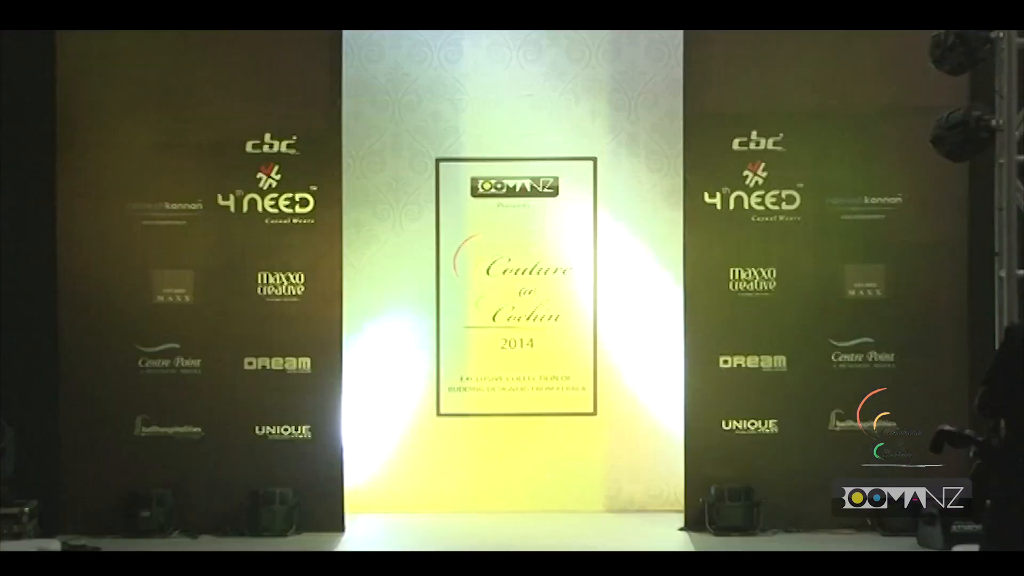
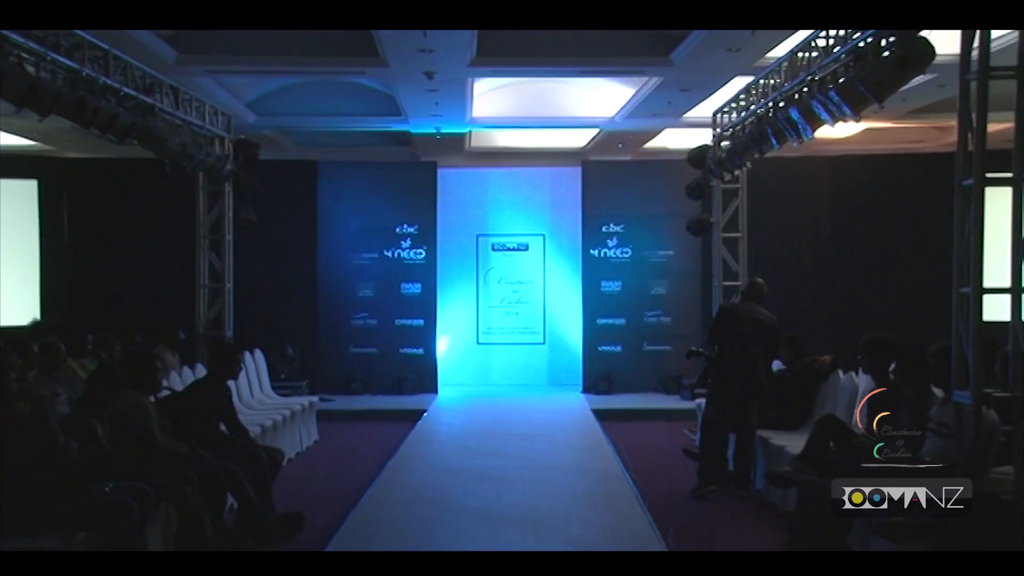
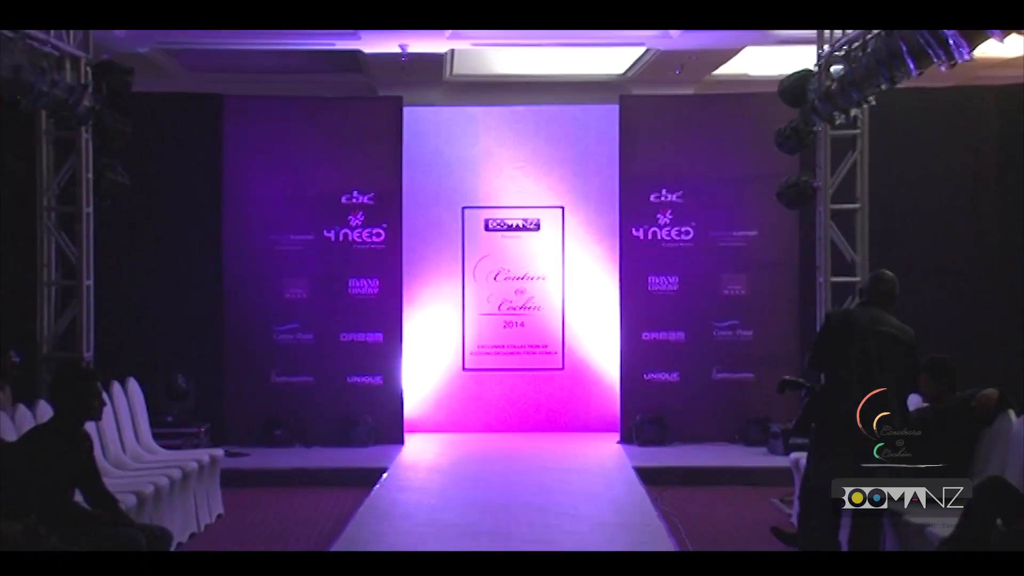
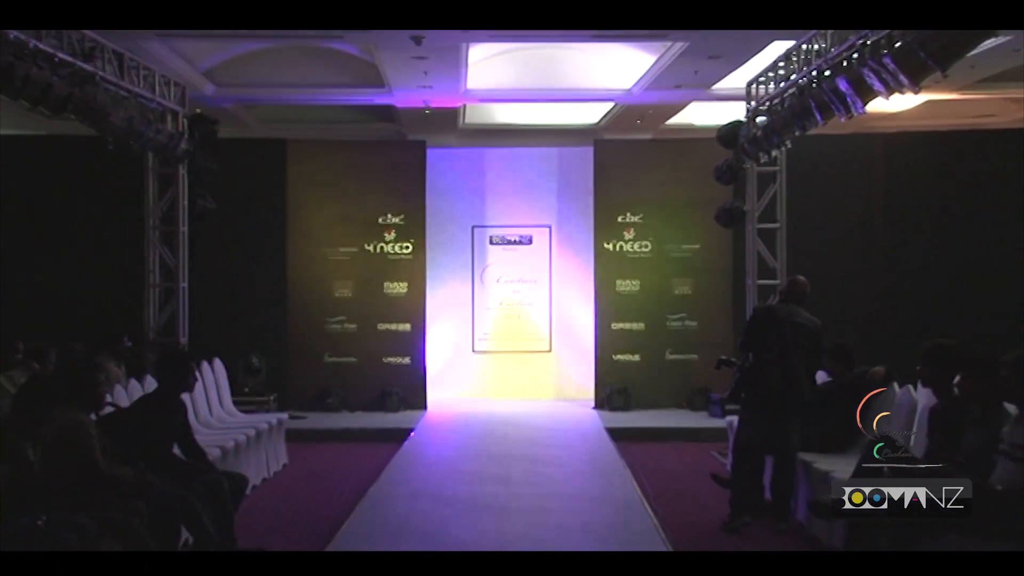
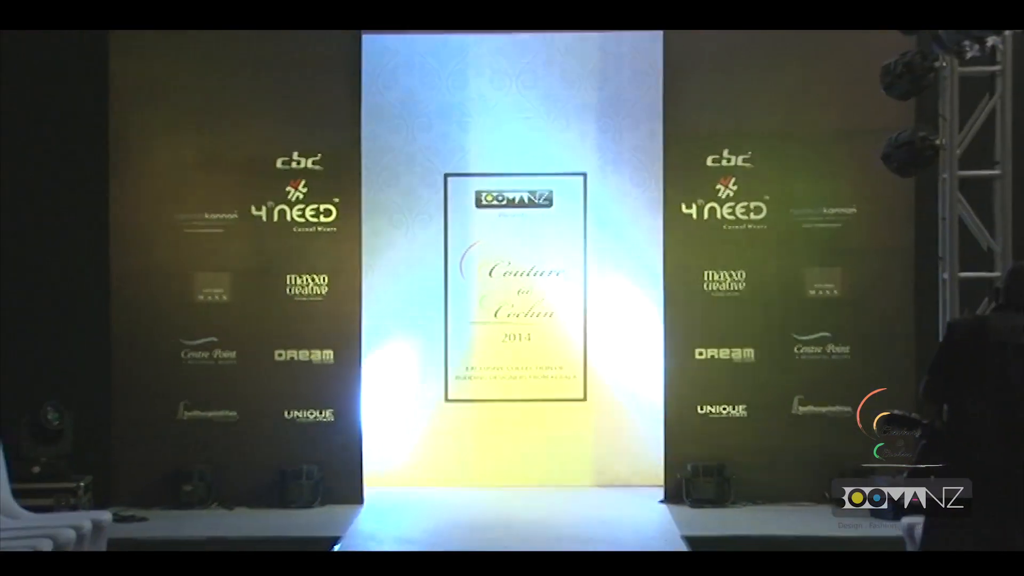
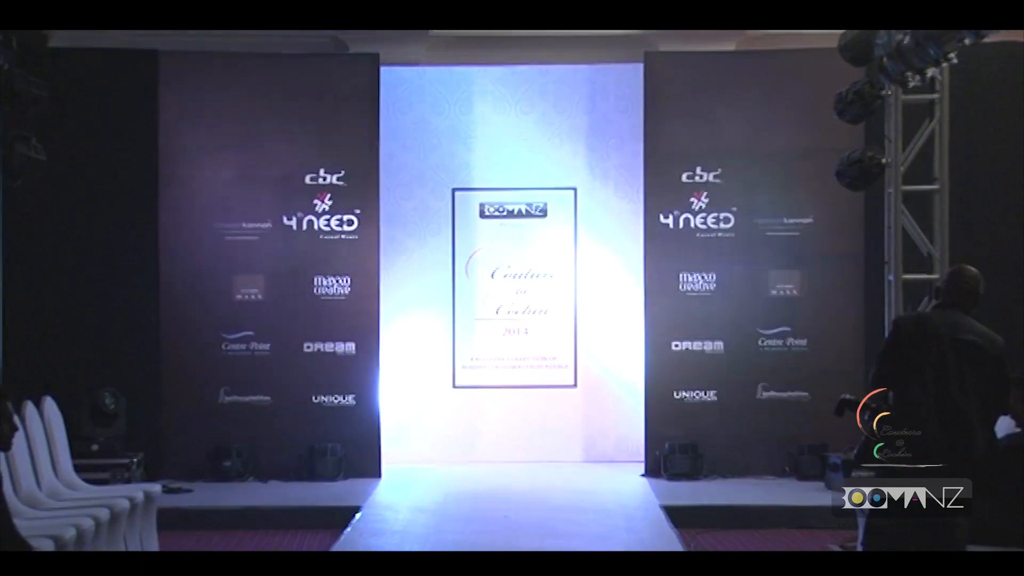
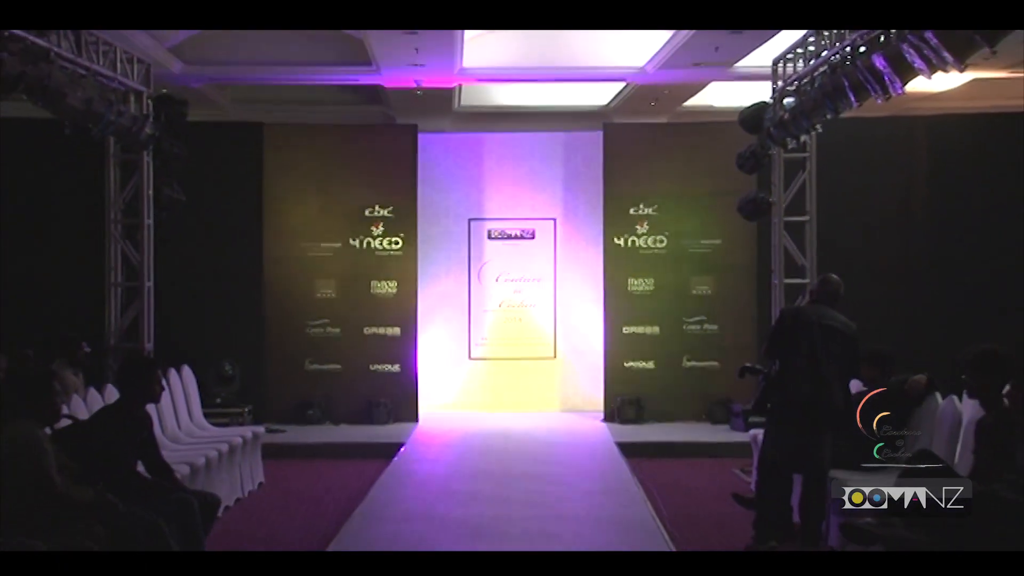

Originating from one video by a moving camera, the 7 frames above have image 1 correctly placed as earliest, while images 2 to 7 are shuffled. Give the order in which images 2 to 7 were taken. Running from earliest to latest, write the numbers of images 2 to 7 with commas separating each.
5, 6, 3, 7, 4, 2
